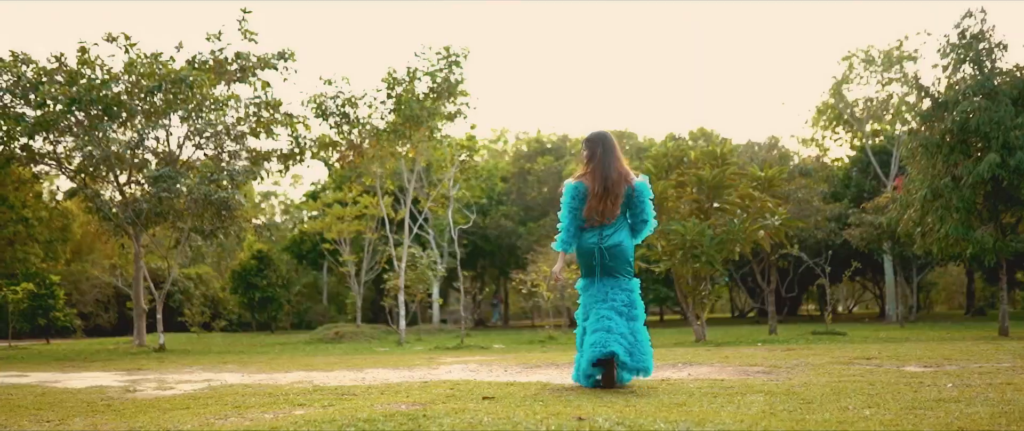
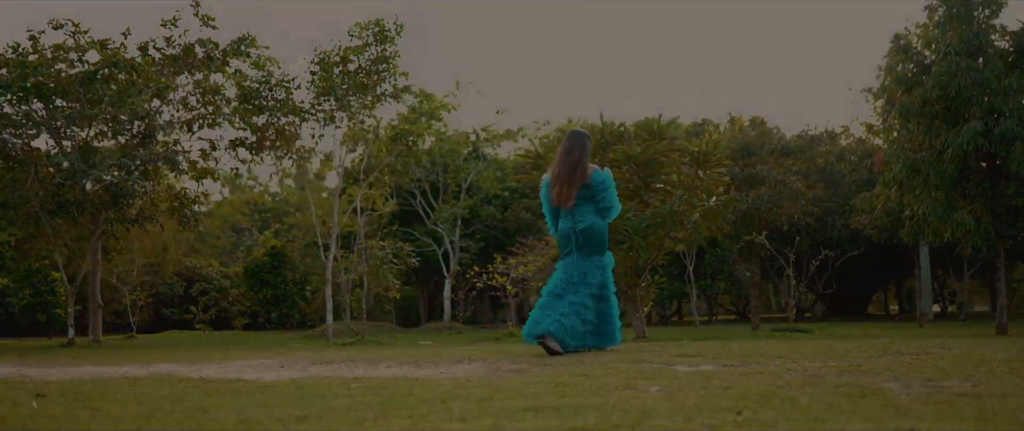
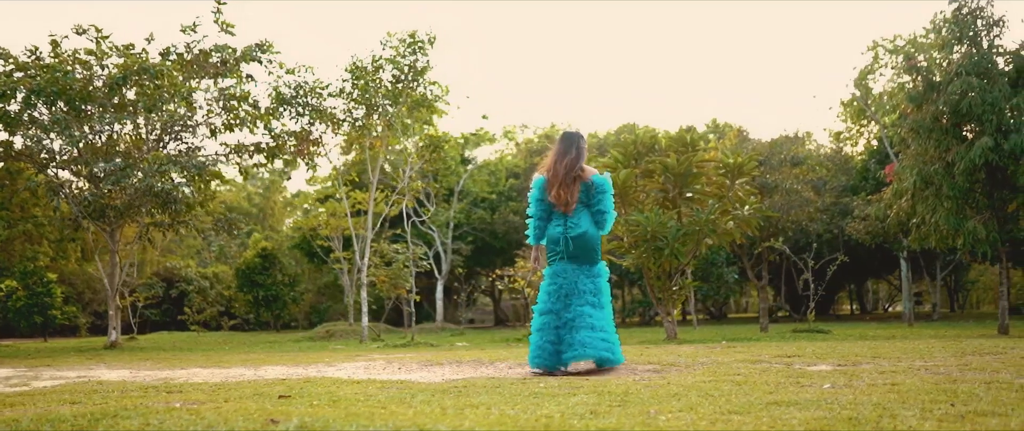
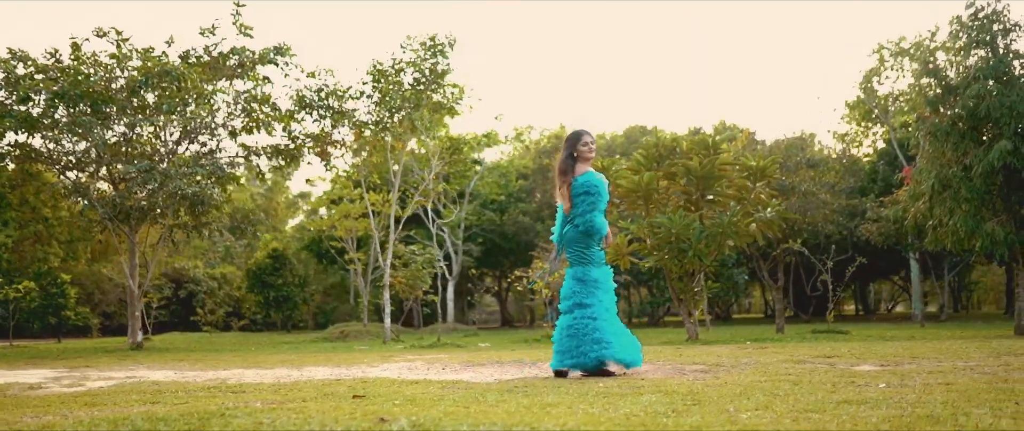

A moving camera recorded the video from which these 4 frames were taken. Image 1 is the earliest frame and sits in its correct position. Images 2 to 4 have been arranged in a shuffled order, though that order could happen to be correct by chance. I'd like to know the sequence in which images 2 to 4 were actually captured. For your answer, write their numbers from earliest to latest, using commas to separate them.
4, 3, 2
